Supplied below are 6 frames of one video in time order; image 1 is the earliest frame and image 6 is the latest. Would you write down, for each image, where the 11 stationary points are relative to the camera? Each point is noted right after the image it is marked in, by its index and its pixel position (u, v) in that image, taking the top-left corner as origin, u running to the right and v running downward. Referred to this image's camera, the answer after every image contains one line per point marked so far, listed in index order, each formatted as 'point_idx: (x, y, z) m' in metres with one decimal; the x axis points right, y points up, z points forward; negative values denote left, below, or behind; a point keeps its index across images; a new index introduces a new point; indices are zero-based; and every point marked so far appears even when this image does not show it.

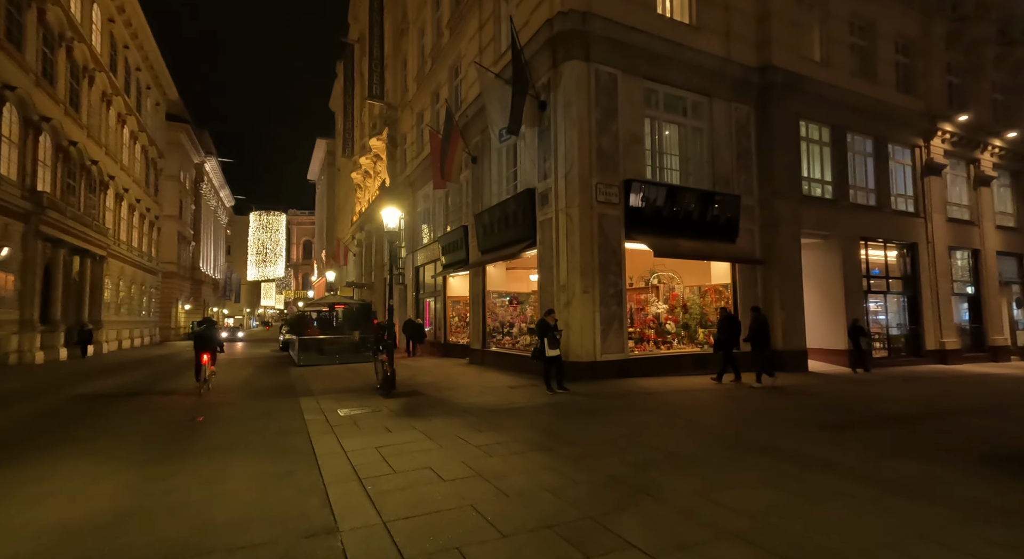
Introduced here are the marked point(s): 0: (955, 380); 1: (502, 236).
0: (+11.6, -2.7, +13.0) m
1: (-0.3, +1.3, +15.0) m
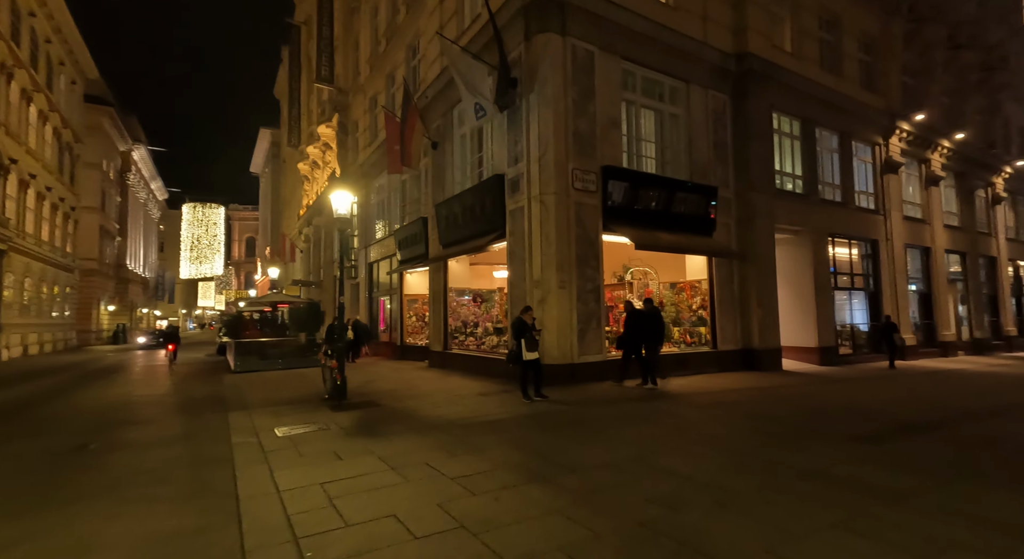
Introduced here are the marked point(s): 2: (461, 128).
0: (+10.8, -2.6, +12.9) m
1: (-1.3, +1.4, +13.7) m
2: (-1.5, +4.5, +14.6) m
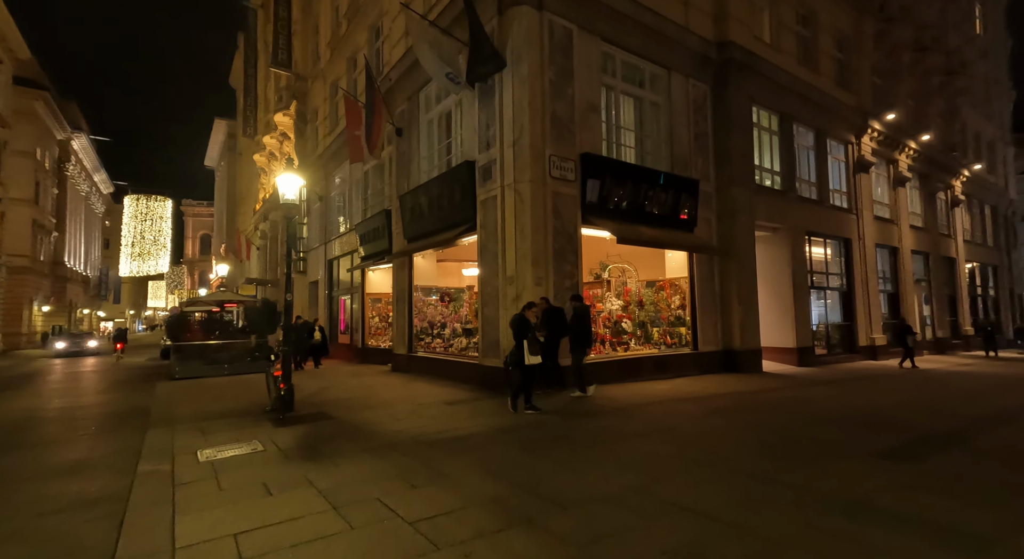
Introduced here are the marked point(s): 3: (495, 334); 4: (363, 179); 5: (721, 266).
0: (+10.0, -2.5, +12.6) m
1: (-2.0, +1.5, +12.7) m
2: (-2.3, +4.6, +13.5) m
3: (-0.4, -1.2, +10.5) m
4: (-5.4, +3.6, +17.8) m
5: (+5.7, +0.4, +13.6) m
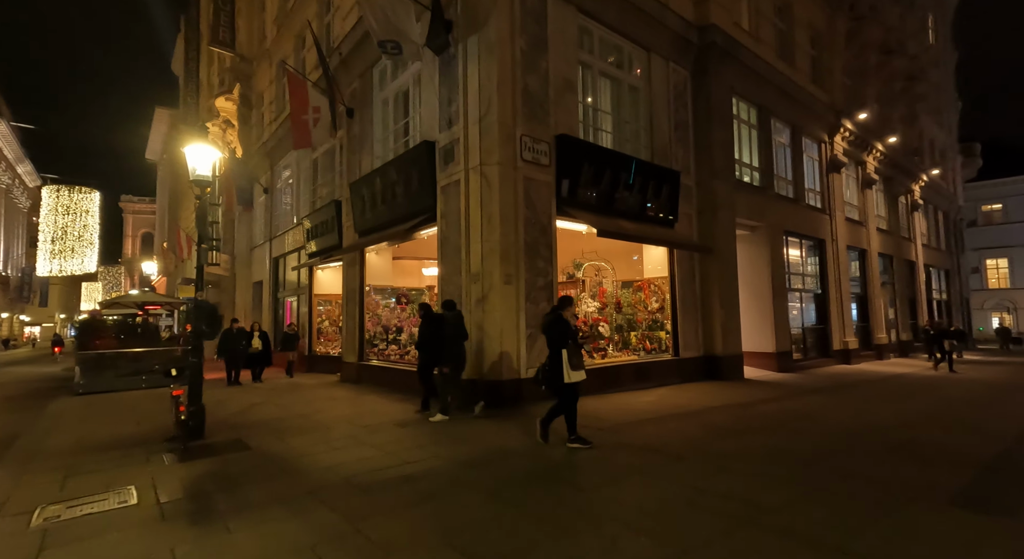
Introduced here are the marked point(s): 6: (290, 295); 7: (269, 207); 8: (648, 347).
0: (+9.2, -2.5, +11.9) m
1: (-2.8, +1.6, +11.2) m
2: (-3.1, +4.6, +12.0) m
3: (-1.0, -1.1, +9.1) m
4: (-6.5, +3.6, +16.1) m
5: (+4.9, +0.4, +12.6) m
6: (-7.9, -0.6, +17.5) m
7: (-9.7, +2.9, +19.6) m
8: (+3.2, -1.6, +11.7) m
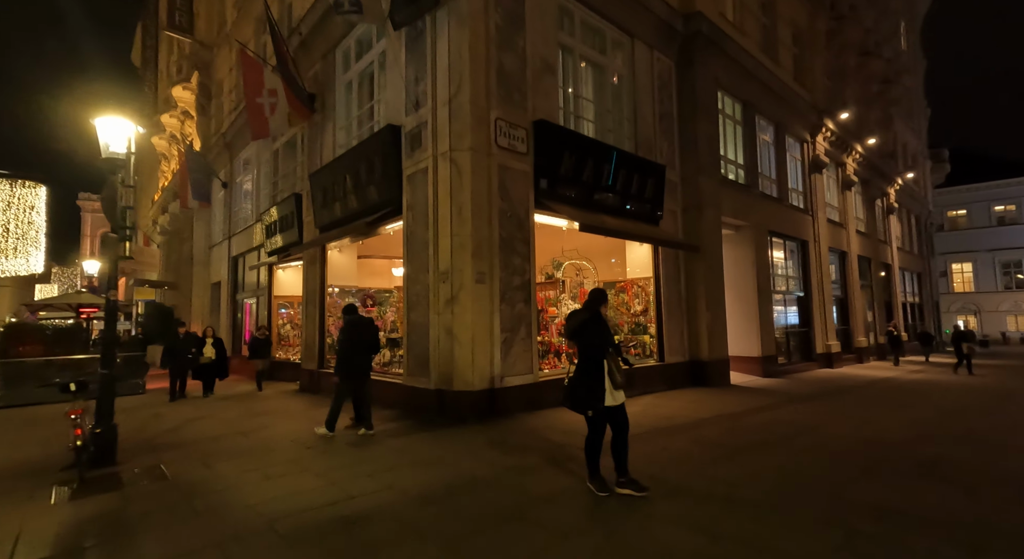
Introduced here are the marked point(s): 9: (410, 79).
0: (+8.6, -2.6, +11.4) m
1: (-3.3, +1.6, +10.2) m
2: (-3.7, +4.6, +11.1) m
3: (-1.5, -1.1, +8.1) m
4: (-7.2, +3.6, +14.9) m
5: (+4.2, +0.3, +12.0) m
6: (-8.7, -0.6, +16.3) m
7: (-10.6, +2.8, +18.3) m
8: (+2.6, -1.6, +11.0) m
9: (-1.8, +3.5, +8.7) m
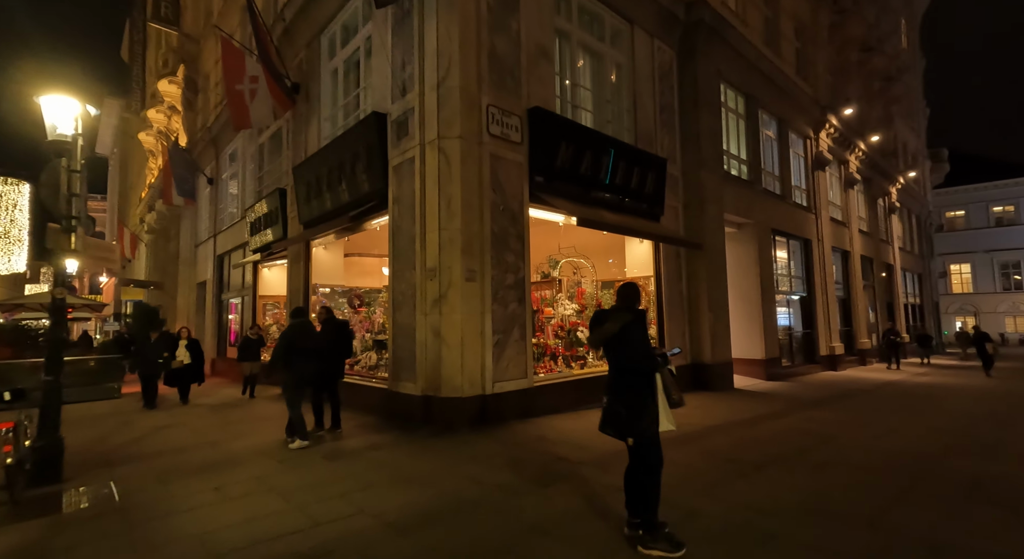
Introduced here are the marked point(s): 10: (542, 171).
0: (+8.5, -2.5, +11.0) m
1: (-3.5, +1.6, +9.6) m
2: (-3.8, +4.6, +10.5) m
3: (-1.6, -1.1, +7.6) m
4: (-7.4, +3.6, +14.4) m
5: (+4.1, +0.4, +11.4) m
6: (-8.8, -0.5, +15.7) m
7: (-10.7, +2.9, +17.7) m
8: (+2.5, -1.6, +10.4) m
9: (-1.9, +3.6, +8.2) m
10: (+0.6, +2.0, +8.3) m
